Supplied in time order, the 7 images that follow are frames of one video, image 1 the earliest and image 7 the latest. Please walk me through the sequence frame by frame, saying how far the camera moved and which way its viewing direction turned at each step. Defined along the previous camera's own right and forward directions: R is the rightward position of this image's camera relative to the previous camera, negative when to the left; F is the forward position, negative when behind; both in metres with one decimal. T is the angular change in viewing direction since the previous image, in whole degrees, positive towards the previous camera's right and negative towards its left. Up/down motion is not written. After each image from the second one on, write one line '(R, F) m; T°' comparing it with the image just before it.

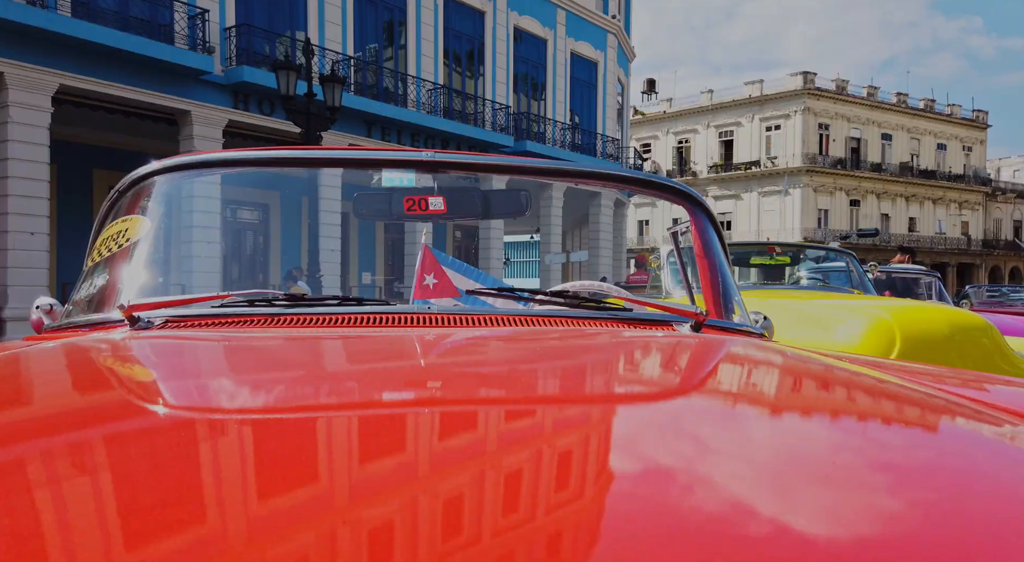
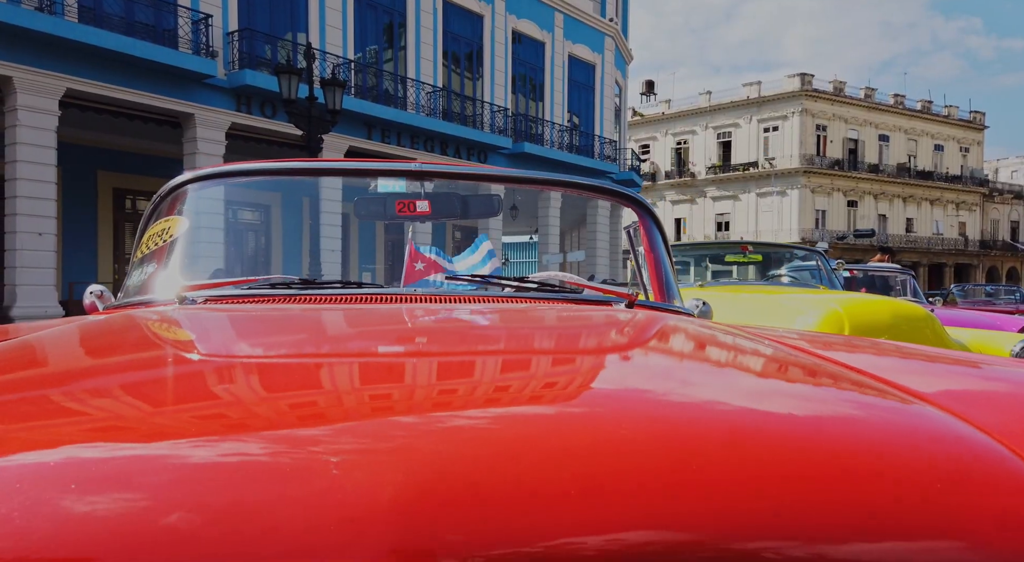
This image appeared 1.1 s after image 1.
(+0.1, -0.4) m; 0°
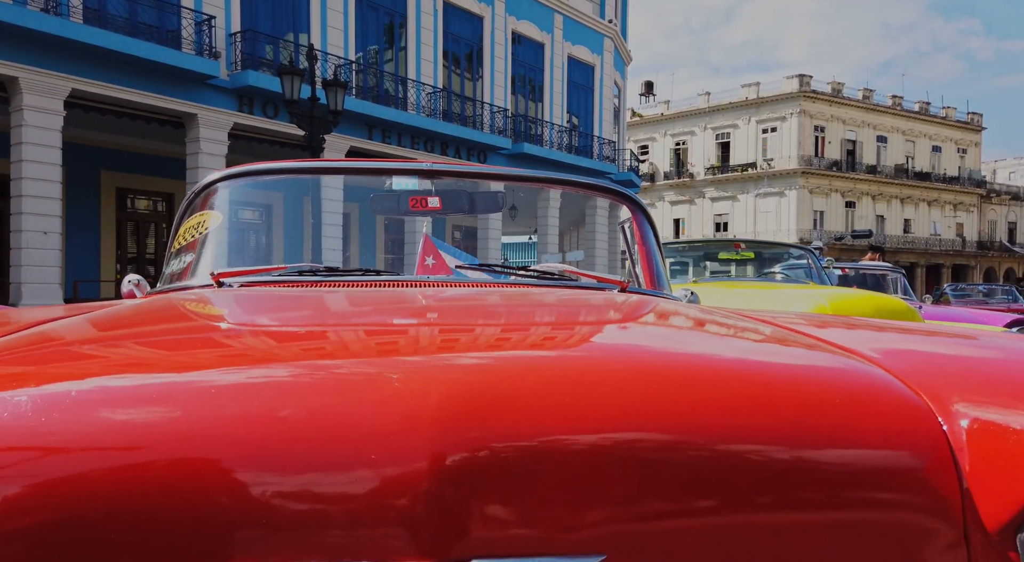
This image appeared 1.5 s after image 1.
(0.0, -0.2) m; 0°
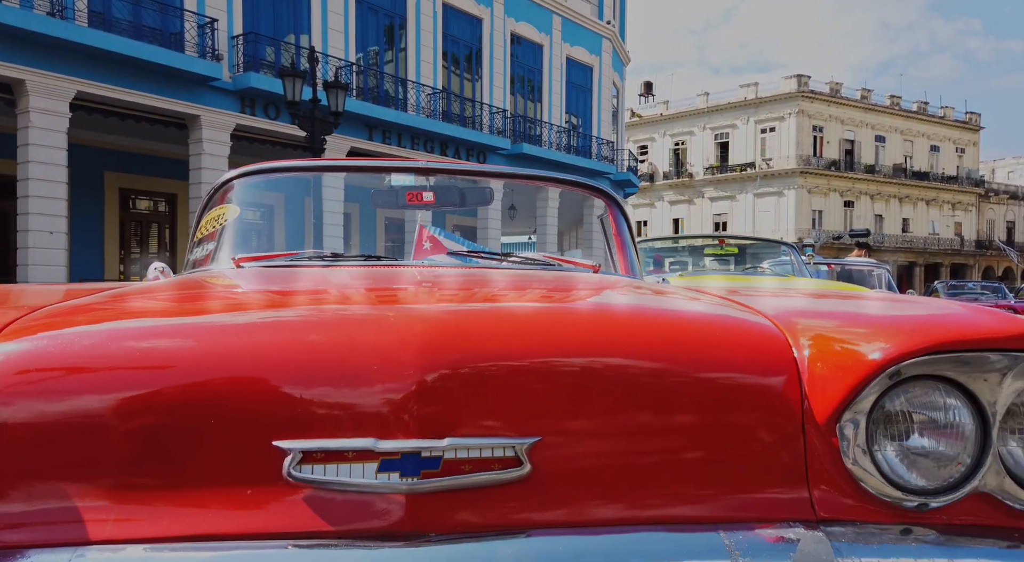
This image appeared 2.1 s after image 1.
(+0.1, -0.3) m; 0°
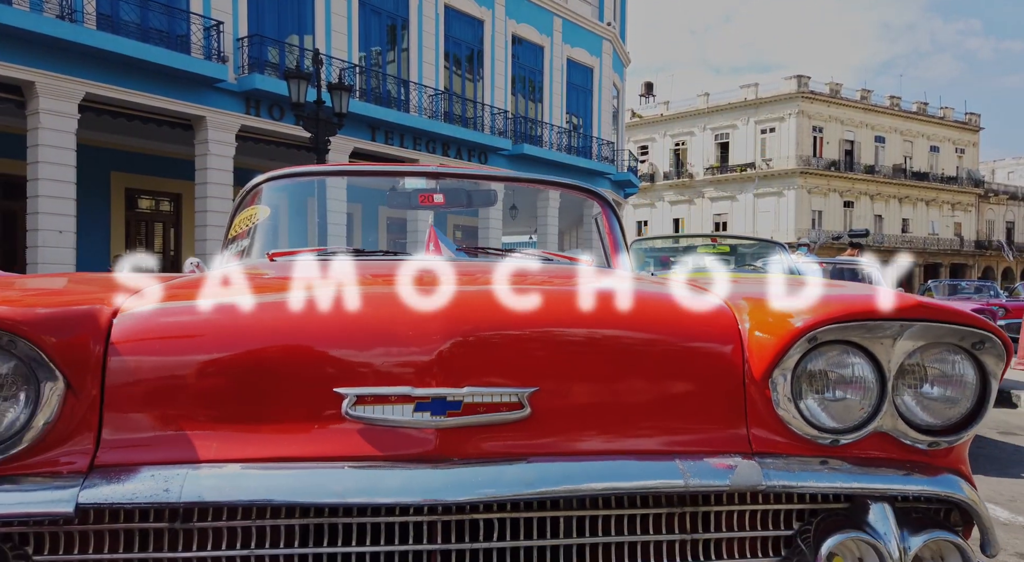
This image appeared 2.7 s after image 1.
(0.0, -0.3) m; 0°
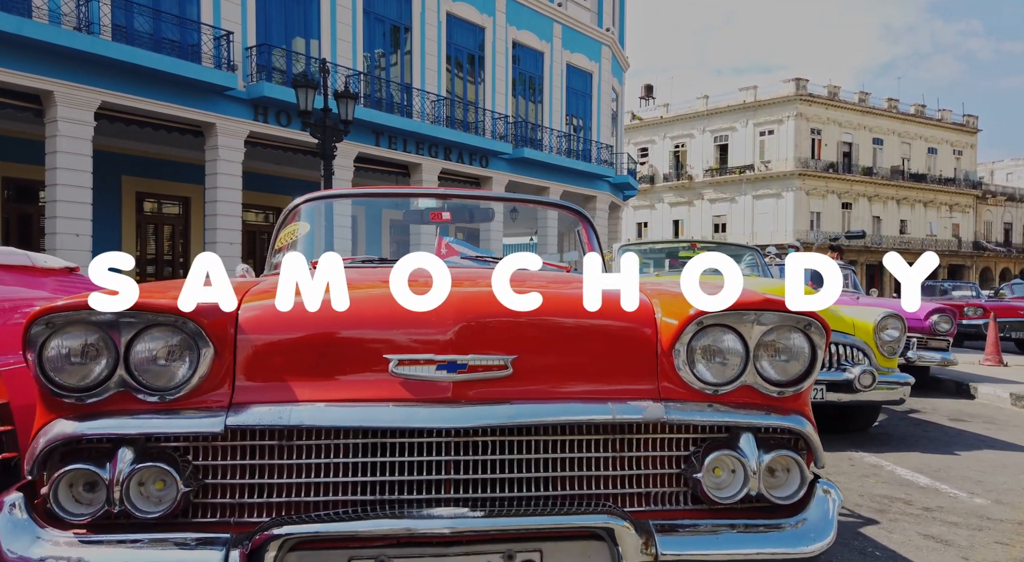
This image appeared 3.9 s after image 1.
(0.0, -0.6) m; 0°
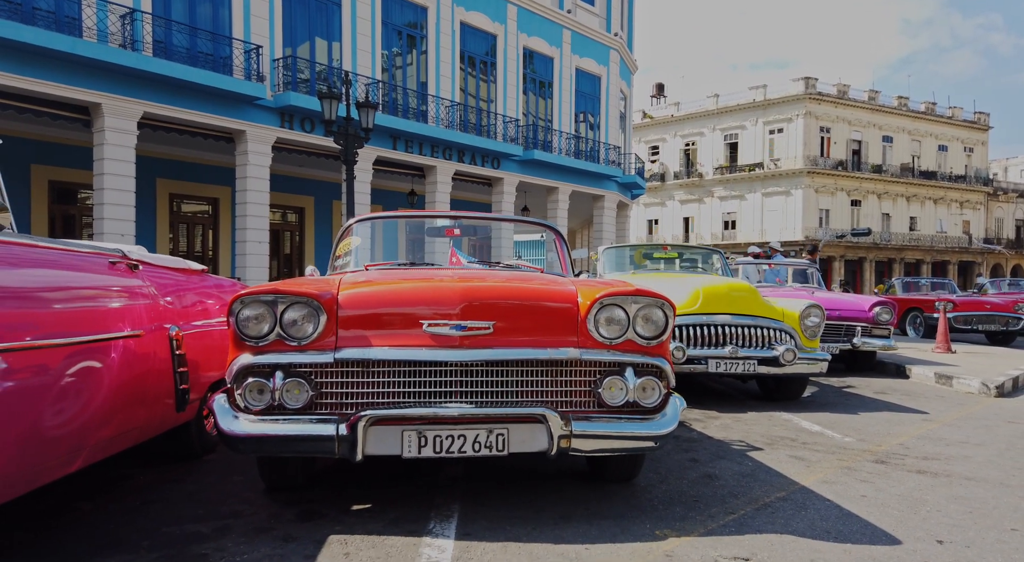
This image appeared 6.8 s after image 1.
(+0.2, -1.4) m; -1°
